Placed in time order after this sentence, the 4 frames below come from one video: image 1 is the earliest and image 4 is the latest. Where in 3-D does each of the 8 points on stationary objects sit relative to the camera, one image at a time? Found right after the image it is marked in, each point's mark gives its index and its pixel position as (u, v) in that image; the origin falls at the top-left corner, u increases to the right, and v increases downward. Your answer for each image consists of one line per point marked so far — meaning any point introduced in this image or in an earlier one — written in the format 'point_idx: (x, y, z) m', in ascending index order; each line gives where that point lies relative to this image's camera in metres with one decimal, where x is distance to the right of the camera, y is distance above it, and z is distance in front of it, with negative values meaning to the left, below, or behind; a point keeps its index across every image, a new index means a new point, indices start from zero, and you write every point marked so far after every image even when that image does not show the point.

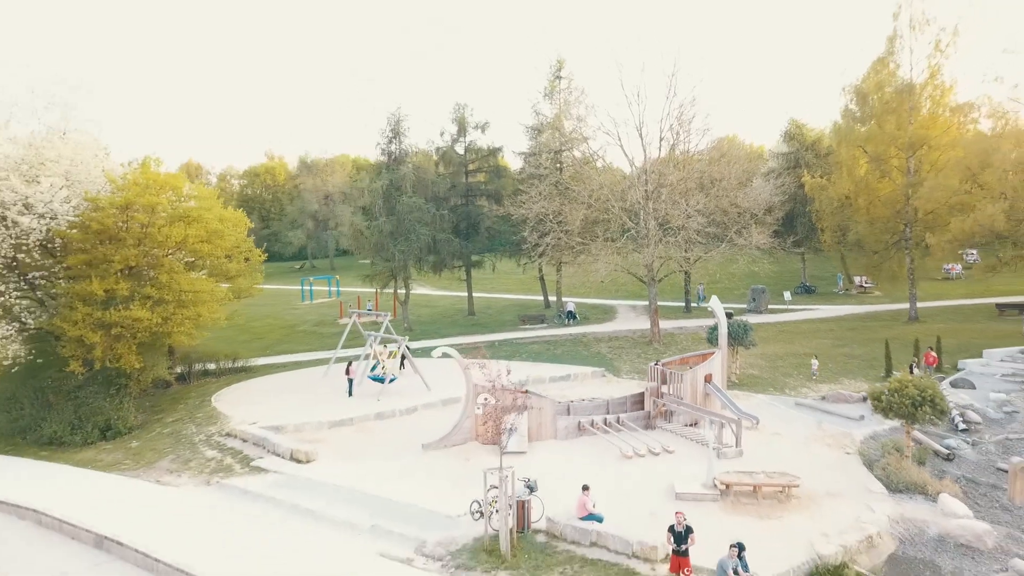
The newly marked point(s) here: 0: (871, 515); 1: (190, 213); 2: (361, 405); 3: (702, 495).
0: (+5.4, -3.4, +12.3) m
1: (-7.2, +1.7, +18.4) m
2: (-3.6, -2.8, +19.2) m
3: (+3.0, -3.3, +12.9) m
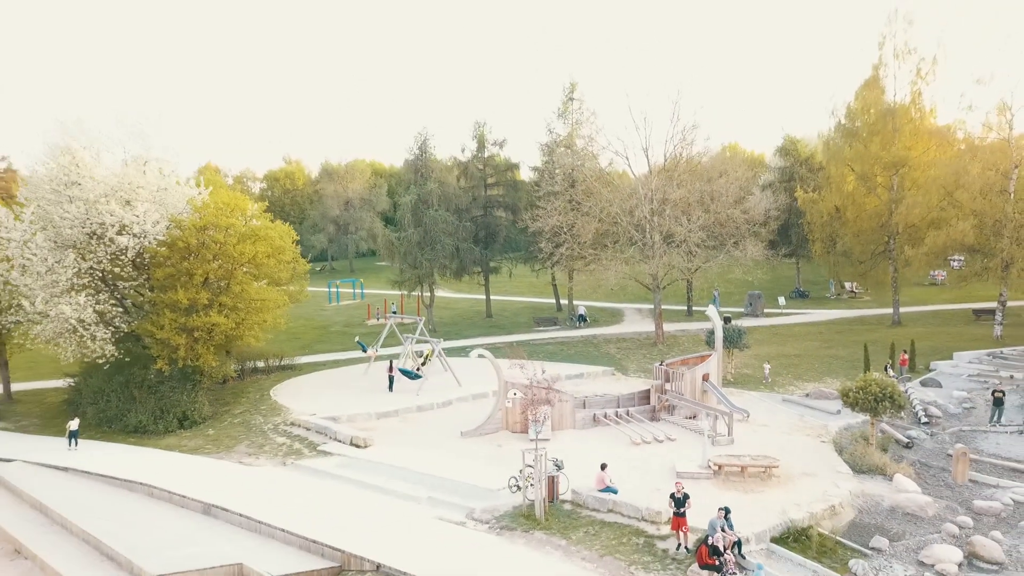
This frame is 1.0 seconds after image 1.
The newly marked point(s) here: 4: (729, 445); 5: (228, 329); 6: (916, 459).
0: (+6.0, -3.7, +15.1) m
1: (-6.6, +1.5, +21.2) m
2: (-3.0, -3.0, +22.0) m
3: (+3.6, -3.6, +15.7) m
4: (+4.7, -3.4, +17.8) m
5: (-7.0, -1.0, +20.0) m
6: (+8.5, -3.6, +17.0) m
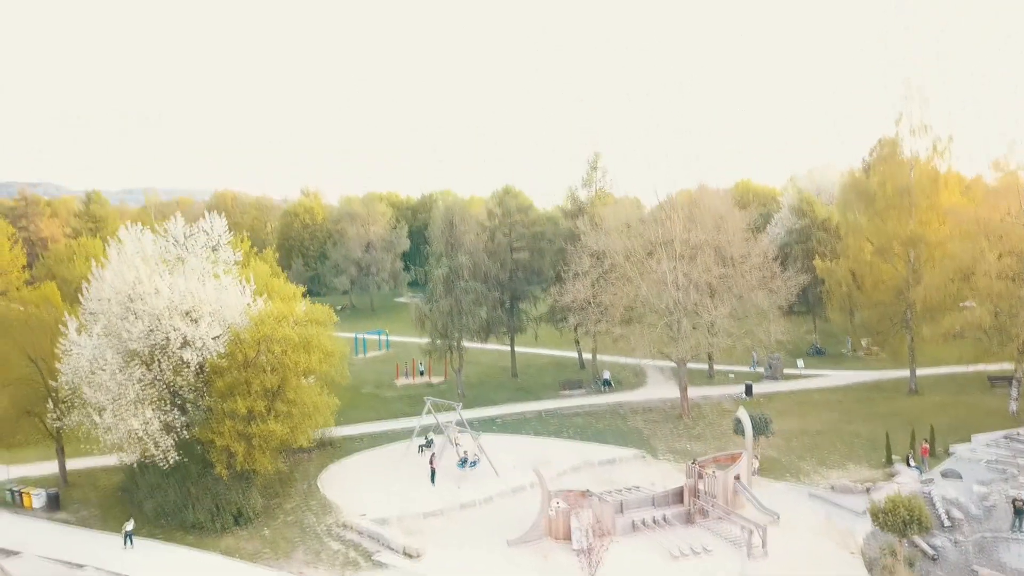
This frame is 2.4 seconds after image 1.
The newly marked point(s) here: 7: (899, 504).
0: (+7.1, -6.5, +16.1) m
1: (-5.5, -1.4, +22.3) m
2: (-1.9, -5.8, +23.0) m
3: (+4.6, -6.4, +16.7) m
4: (+5.8, -6.2, +18.7) m
5: (-5.9, -3.8, +21.1) m
6: (+9.5, -6.4, +18.0) m
7: (+8.6, -4.8, +18.0) m
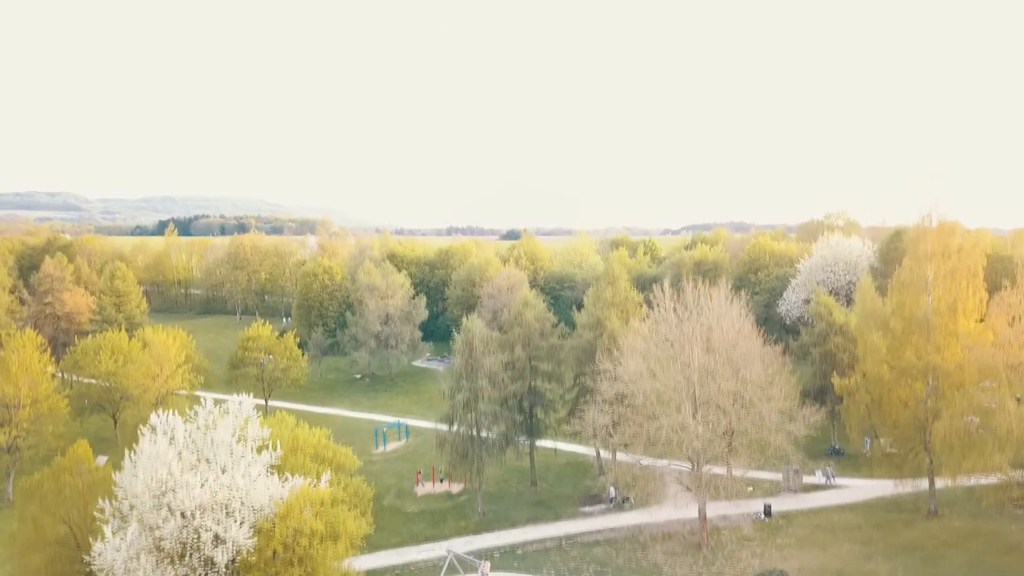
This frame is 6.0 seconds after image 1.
0: (+7.6, -11.6, +16.3) m
1: (-4.9, -6.5, +22.7) m
2: (-1.2, -10.9, +23.5) m
3: (+5.2, -11.5, +16.9) m
4: (+6.4, -11.3, +19.0) m
5: (-5.3, -9.0, +21.5) m
6: (+10.1, -11.4, +18.2) m
7: (+9.2, -9.8, +18.2) m
